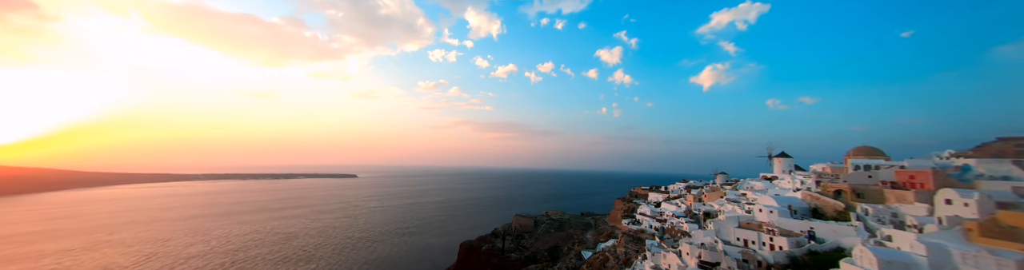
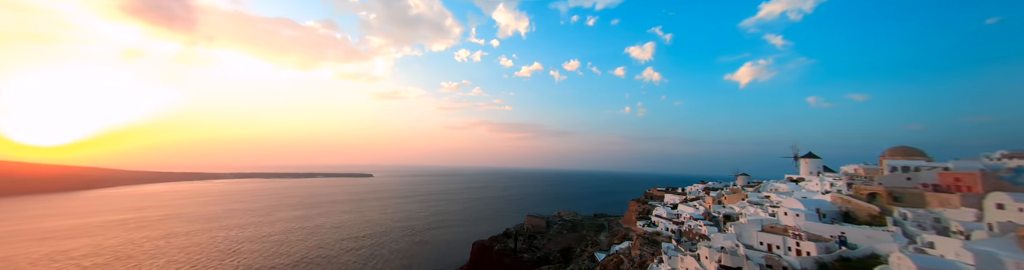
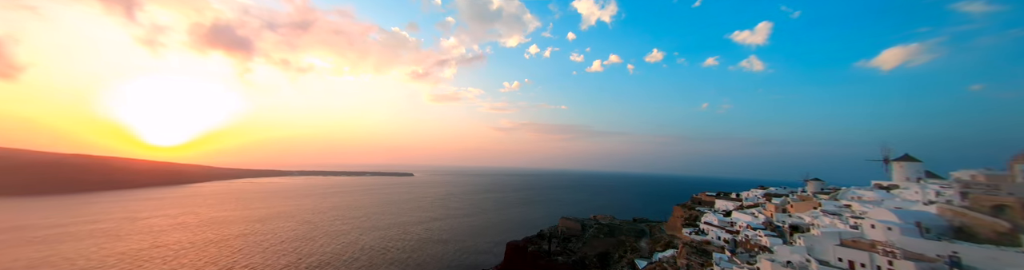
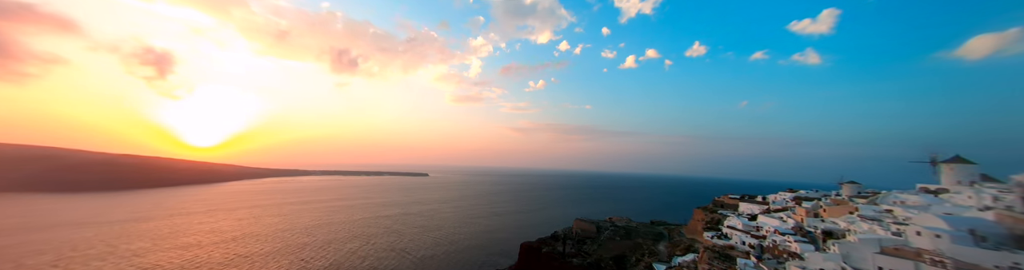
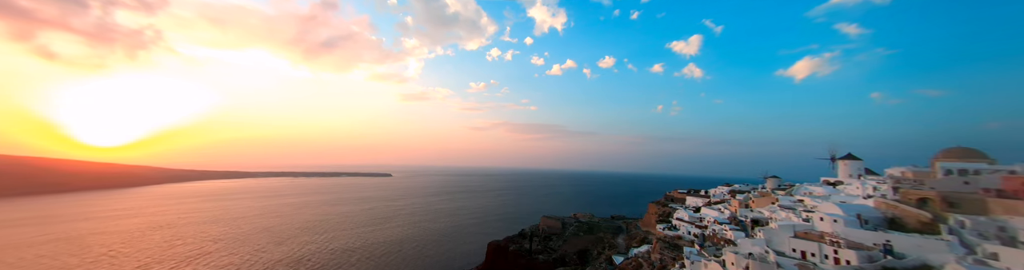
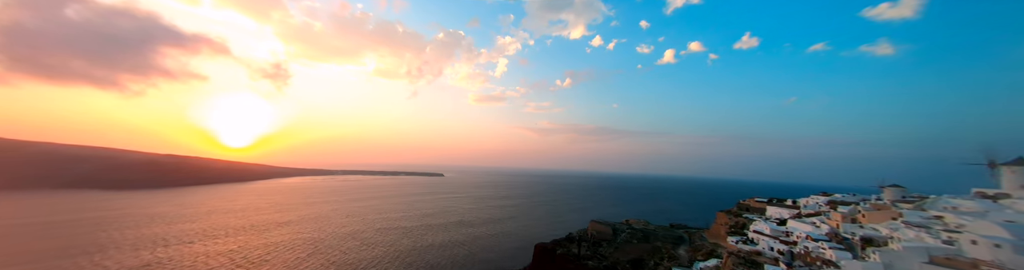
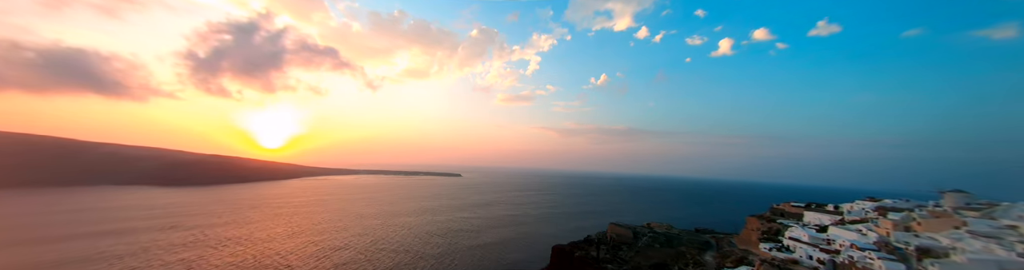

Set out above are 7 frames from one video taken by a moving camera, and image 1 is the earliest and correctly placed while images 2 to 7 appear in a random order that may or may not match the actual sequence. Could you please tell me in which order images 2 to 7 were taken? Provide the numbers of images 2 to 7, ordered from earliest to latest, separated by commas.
2, 5, 3, 4, 6, 7
